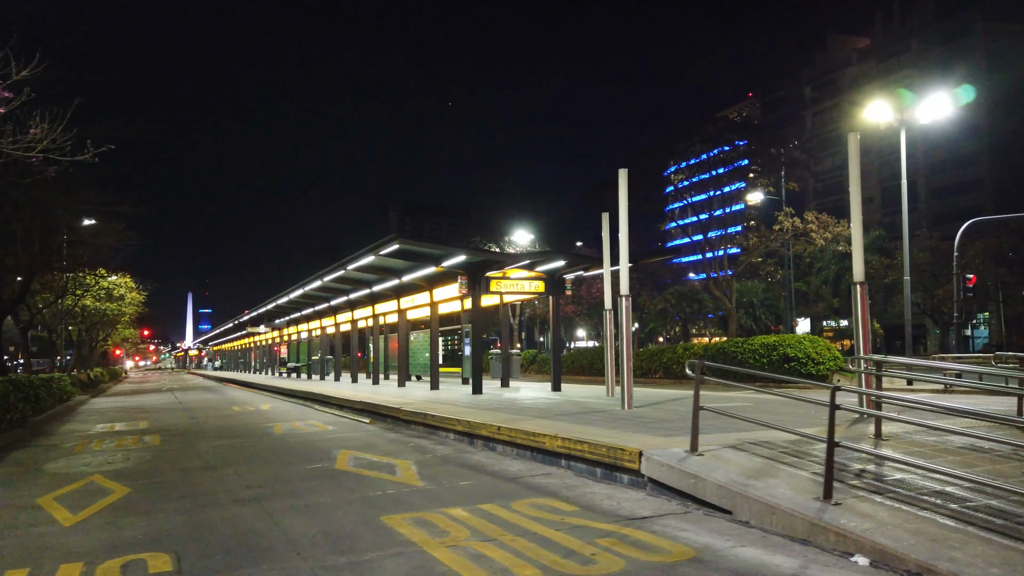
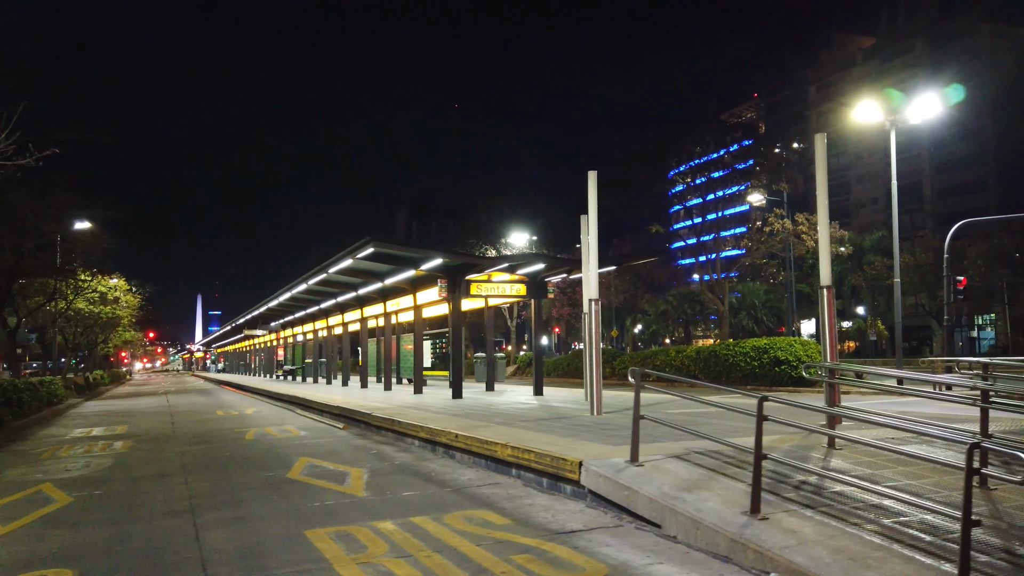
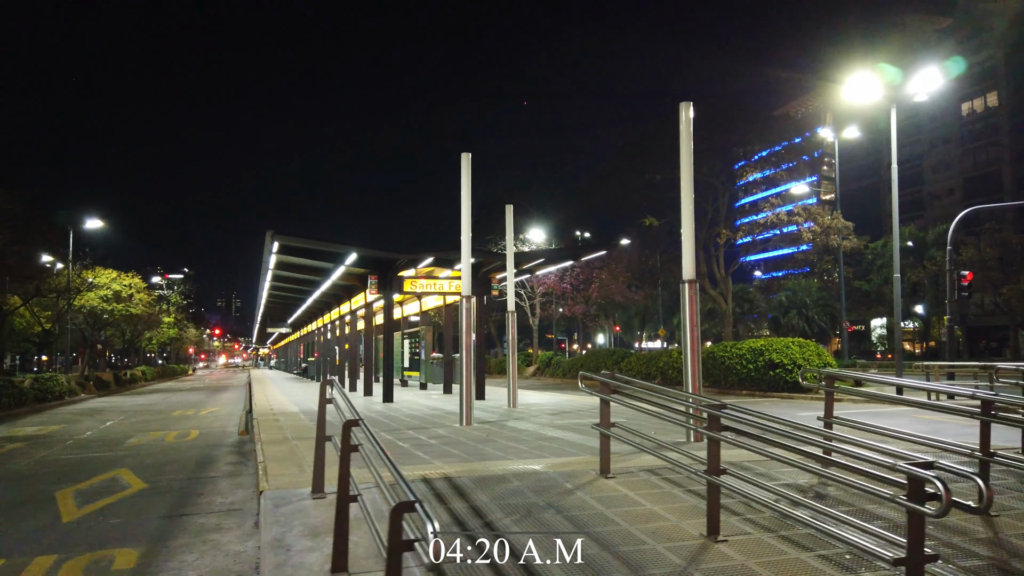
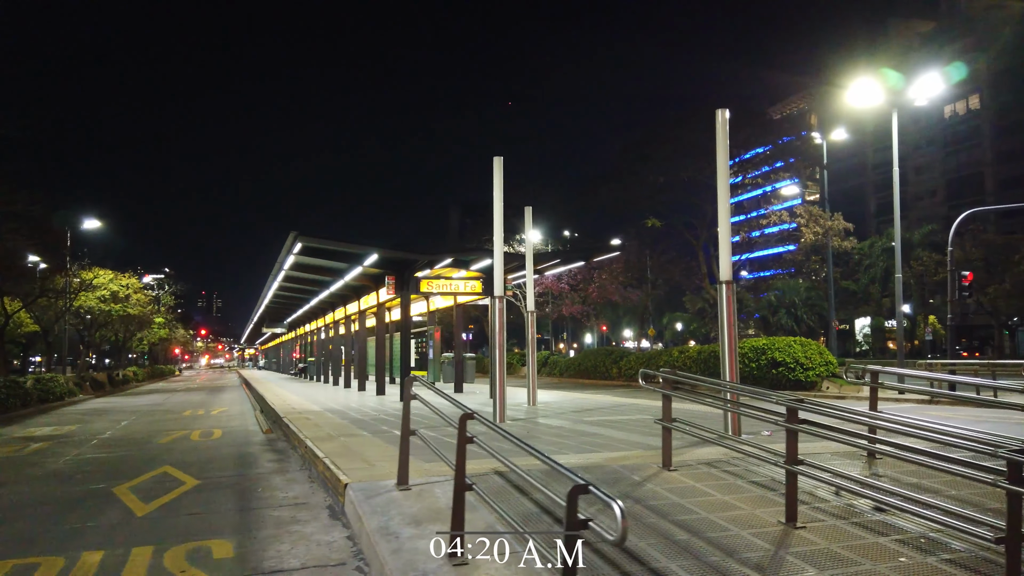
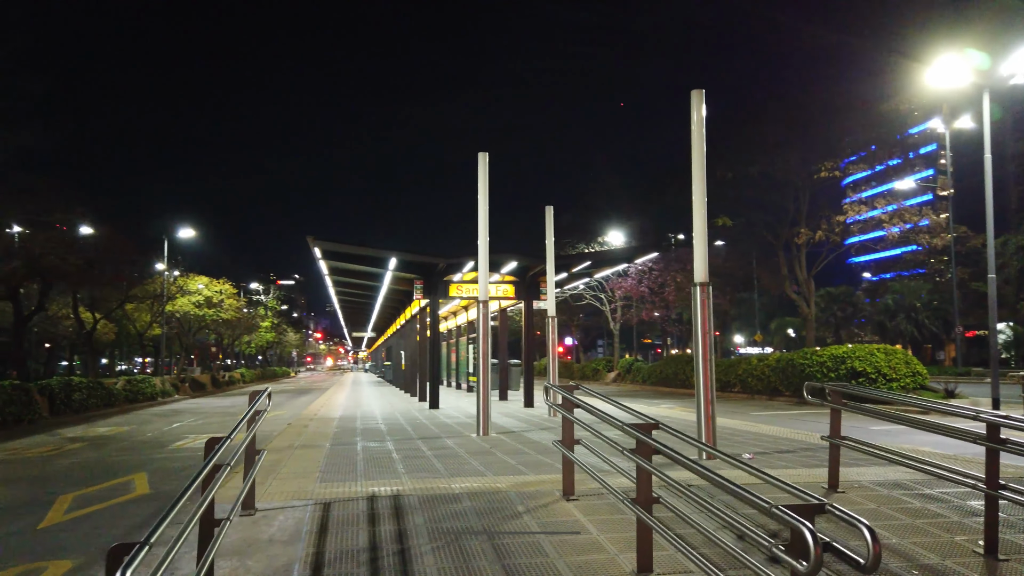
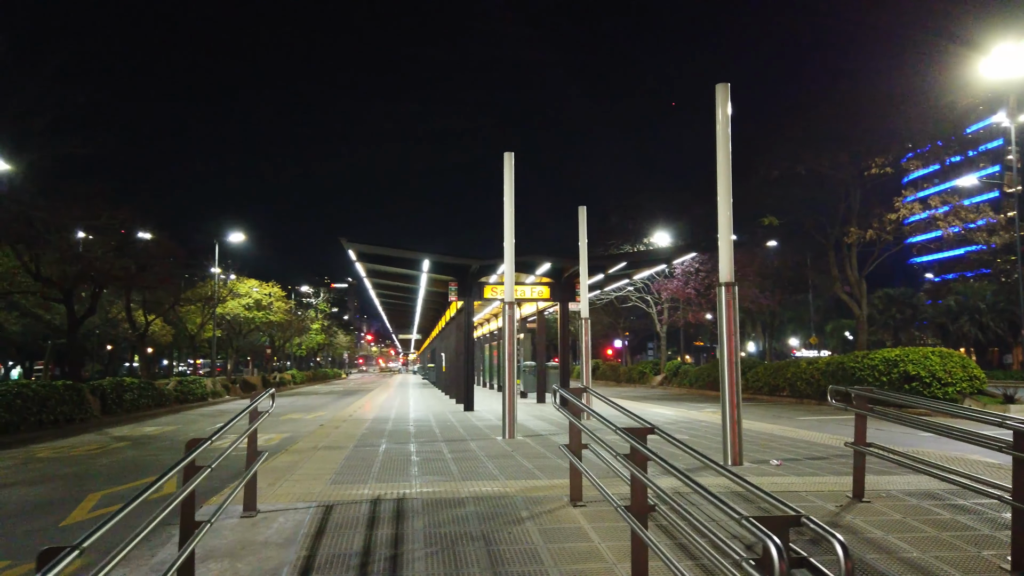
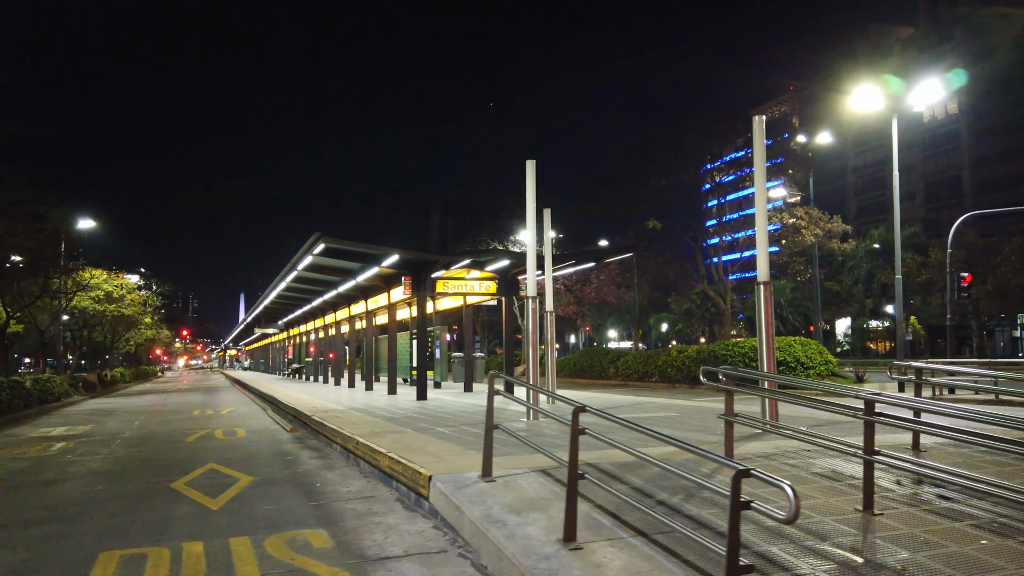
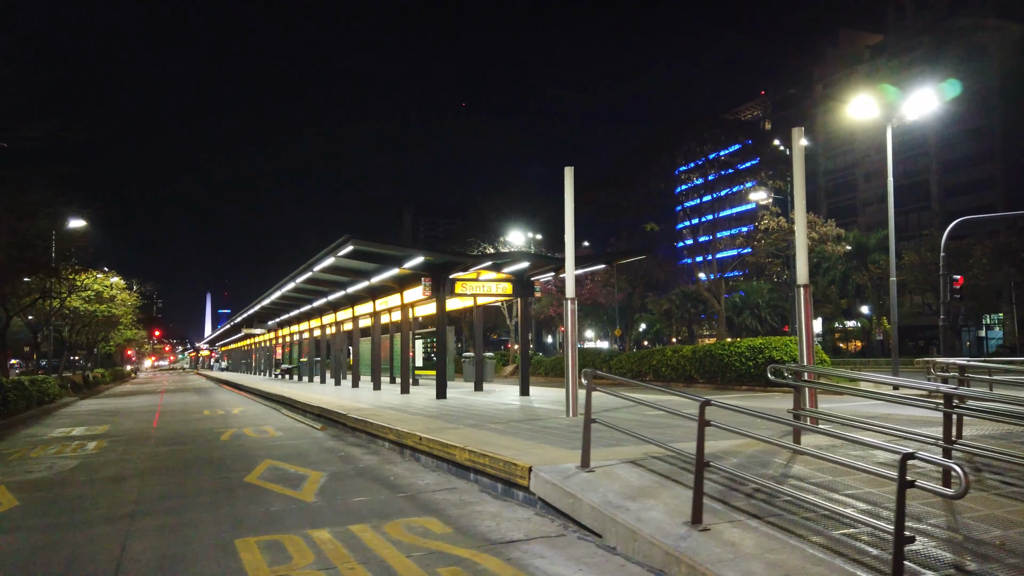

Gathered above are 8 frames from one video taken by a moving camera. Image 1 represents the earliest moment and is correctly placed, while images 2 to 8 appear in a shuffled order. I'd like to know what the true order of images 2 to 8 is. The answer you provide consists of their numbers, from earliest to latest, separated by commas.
2, 8, 7, 4, 3, 5, 6
